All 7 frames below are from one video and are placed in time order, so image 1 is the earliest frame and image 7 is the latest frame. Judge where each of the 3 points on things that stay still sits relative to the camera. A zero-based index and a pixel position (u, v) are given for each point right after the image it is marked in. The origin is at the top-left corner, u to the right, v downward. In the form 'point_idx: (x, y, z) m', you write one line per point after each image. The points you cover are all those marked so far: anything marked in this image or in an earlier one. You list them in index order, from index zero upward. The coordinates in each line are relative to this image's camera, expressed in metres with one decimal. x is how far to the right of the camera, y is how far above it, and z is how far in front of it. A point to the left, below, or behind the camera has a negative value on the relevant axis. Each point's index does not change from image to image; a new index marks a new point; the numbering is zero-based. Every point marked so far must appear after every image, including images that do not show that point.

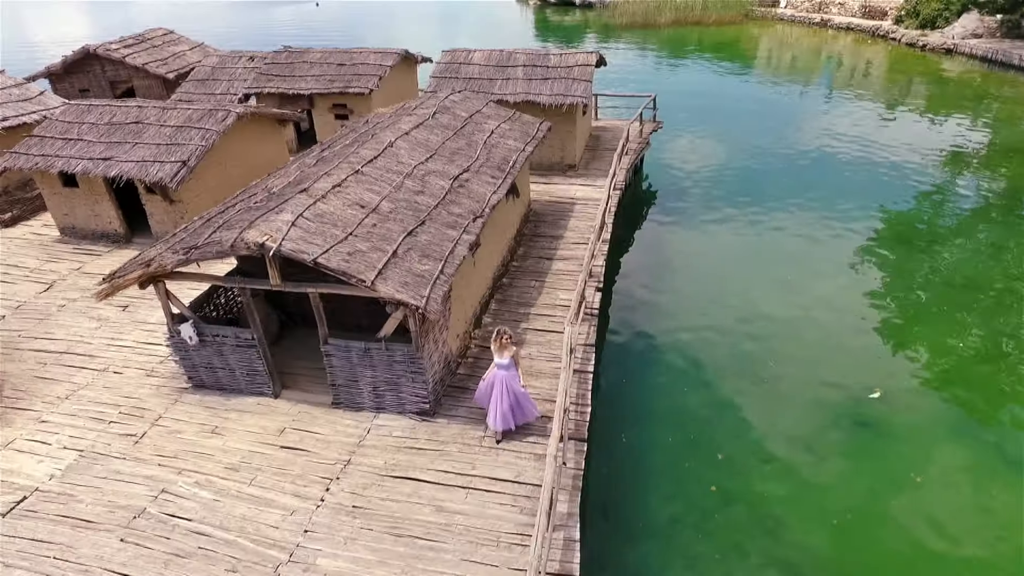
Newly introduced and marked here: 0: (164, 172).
0: (-7.5, +2.5, +13.3) m
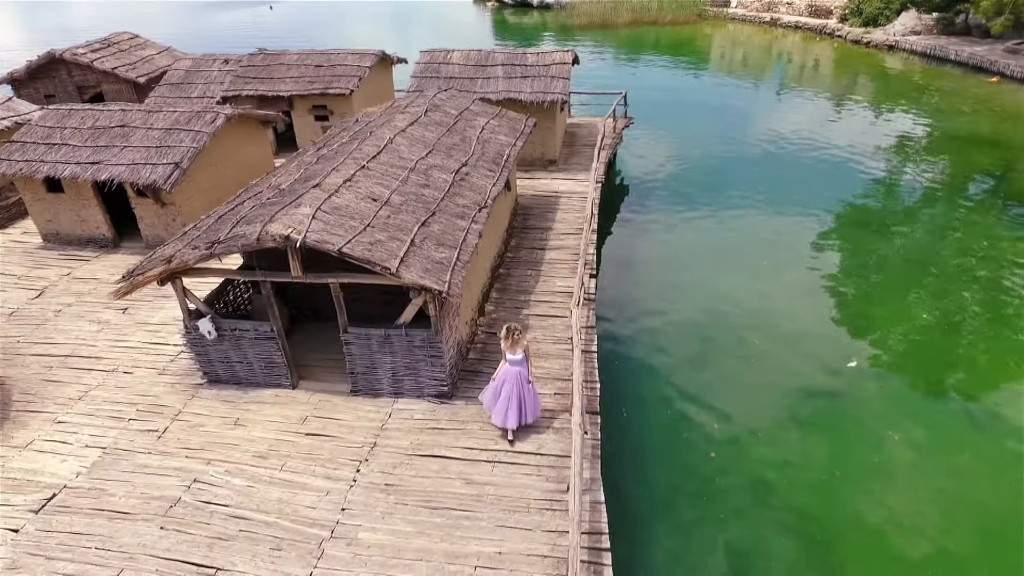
0: (-7.6, +2.4, +13.3) m
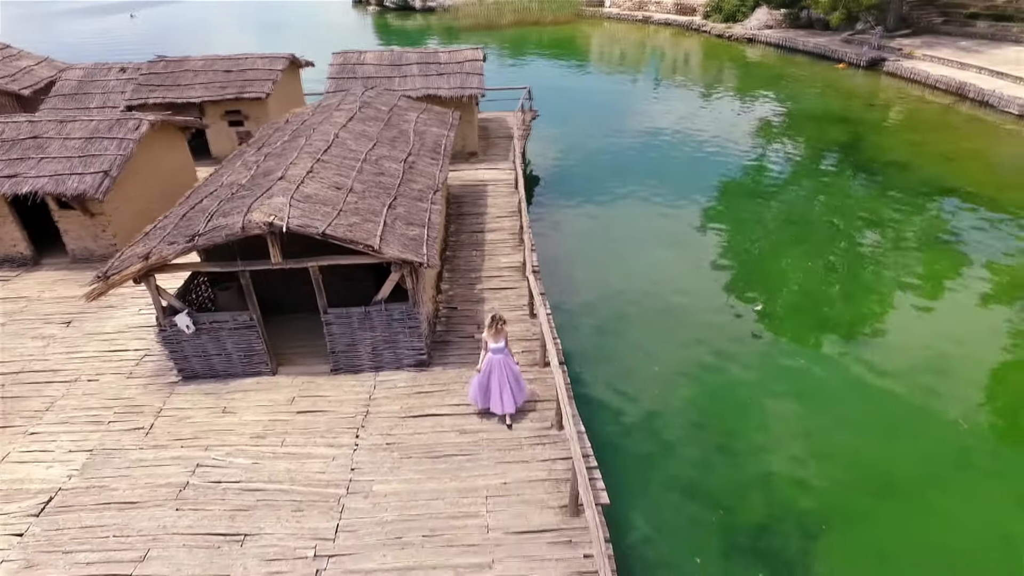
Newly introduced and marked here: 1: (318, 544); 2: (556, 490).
0: (-8.9, +2.2, +13.0) m
1: (-2.3, -3.1, +7.5) m
2: (+0.6, -2.6, +8.1) m
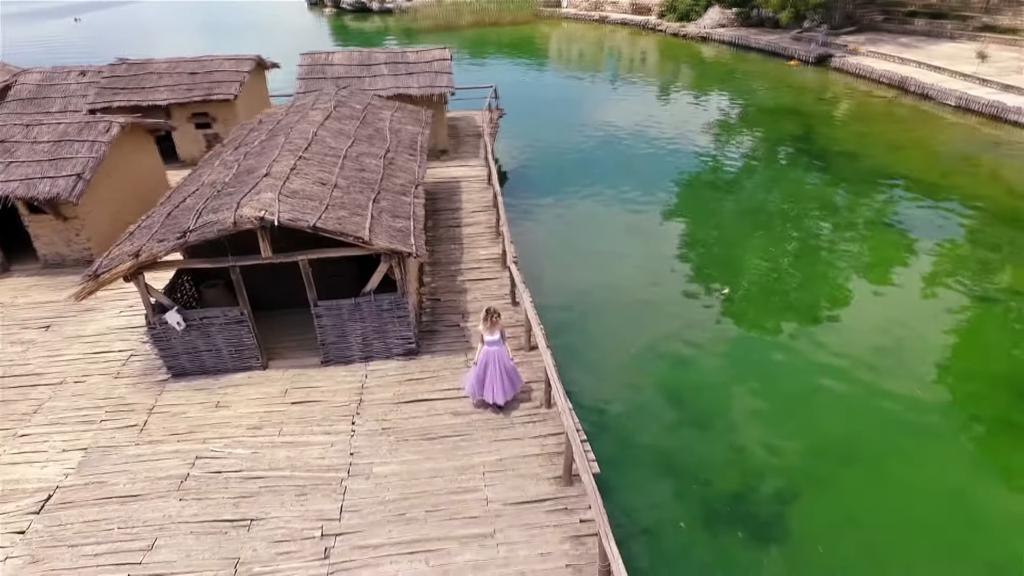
0: (-9.4, +2.1, +12.8) m
1: (-2.3, -3.0, +7.8) m
2: (+0.5, -2.4, +8.5) m
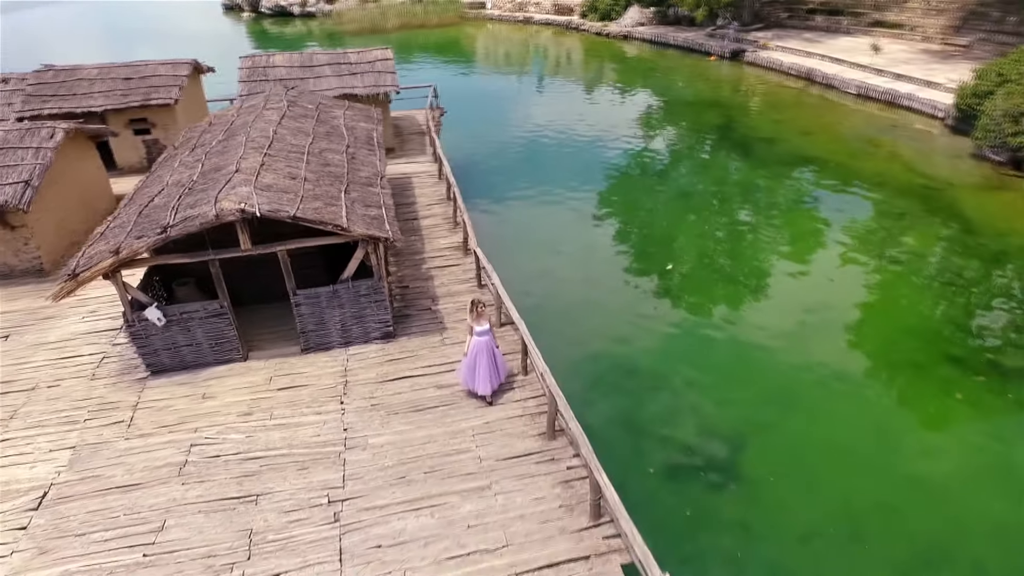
0: (-10.3, +1.9, +12.5) m
1: (-2.4, -2.7, +8.2) m
2: (+0.3, -2.0, +9.3) m
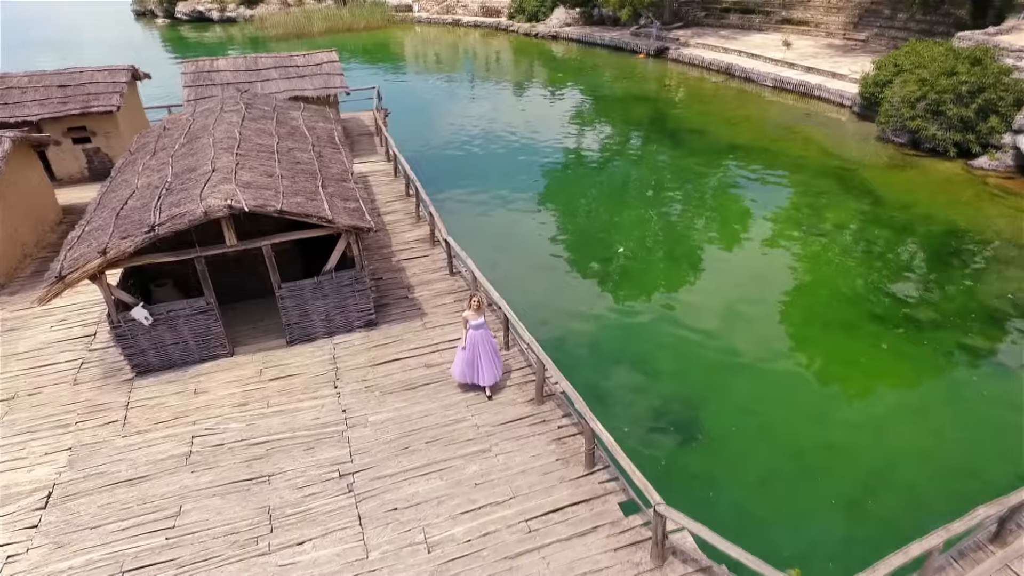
0: (-10.9, +1.6, +12.2) m
1: (-2.4, -2.5, +8.7) m
2: (+0.1, -1.6, +10.0) m
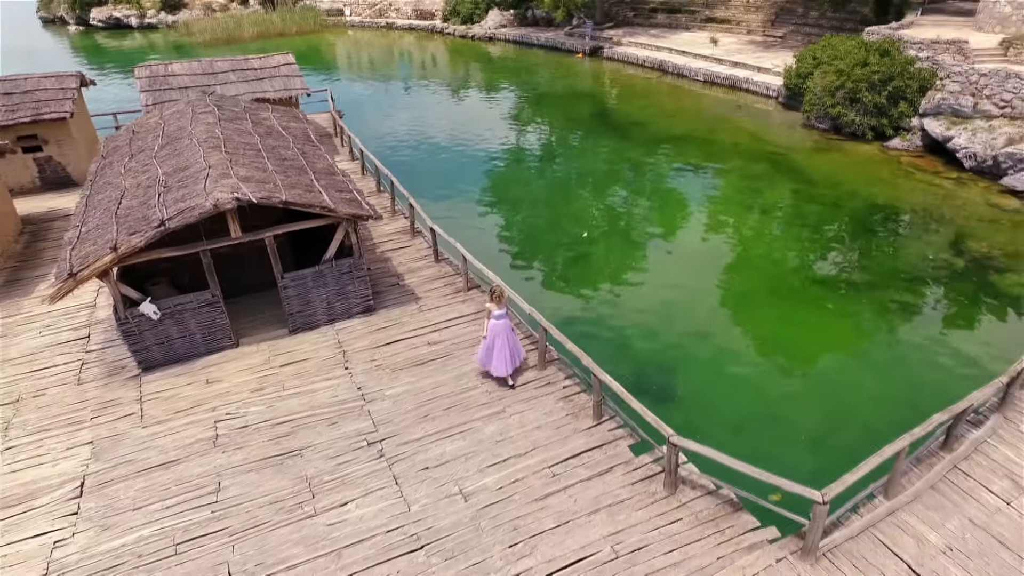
0: (-11.2, +1.4, +11.9) m
1: (-2.2, -2.2, +9.3) m
2: (+0.2, -1.2, +10.8) m
